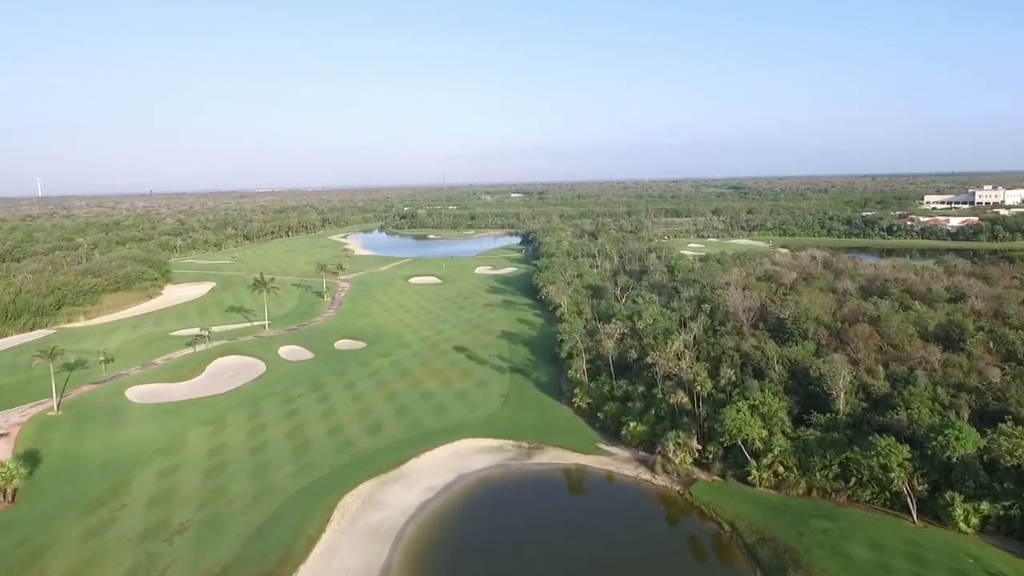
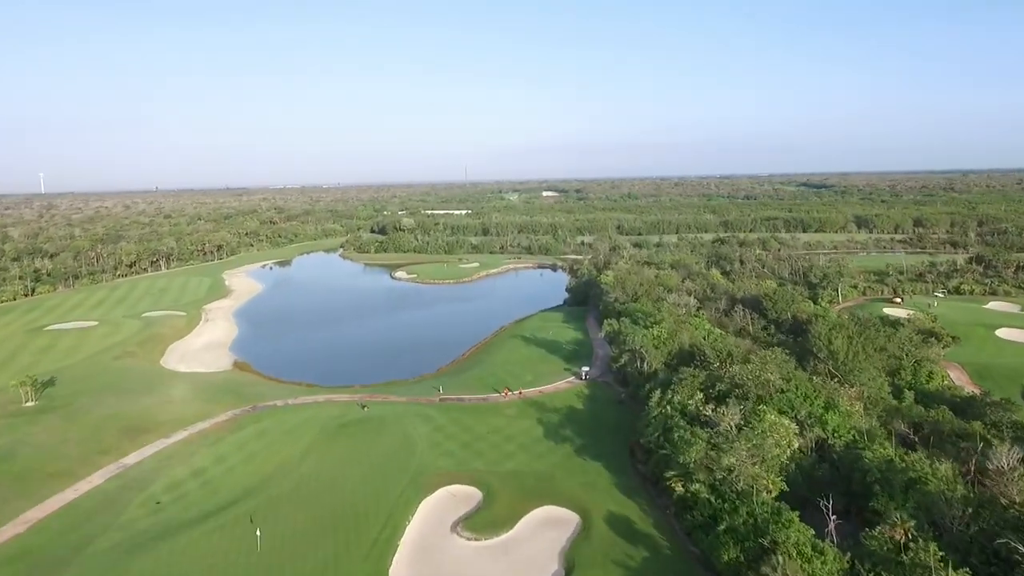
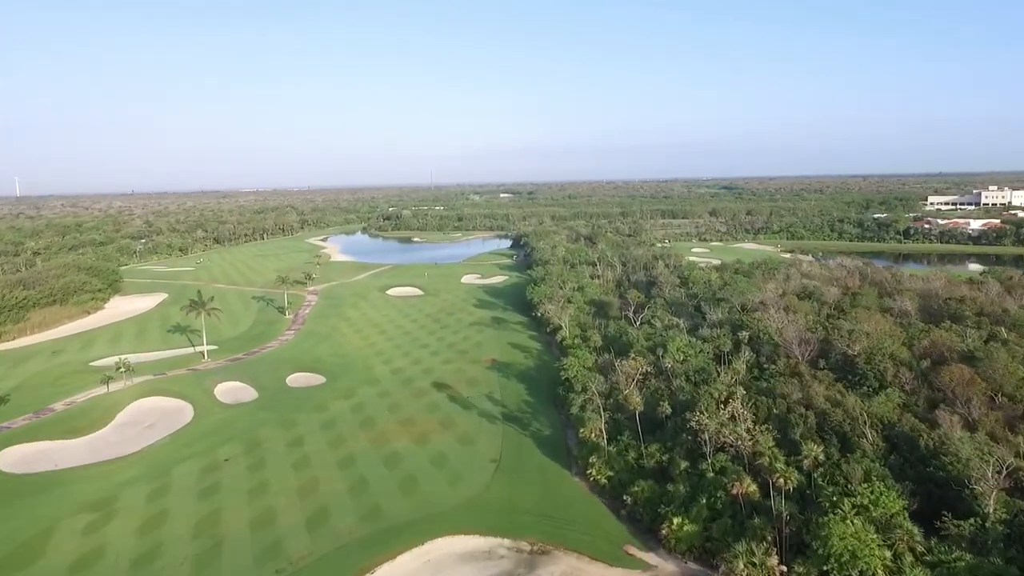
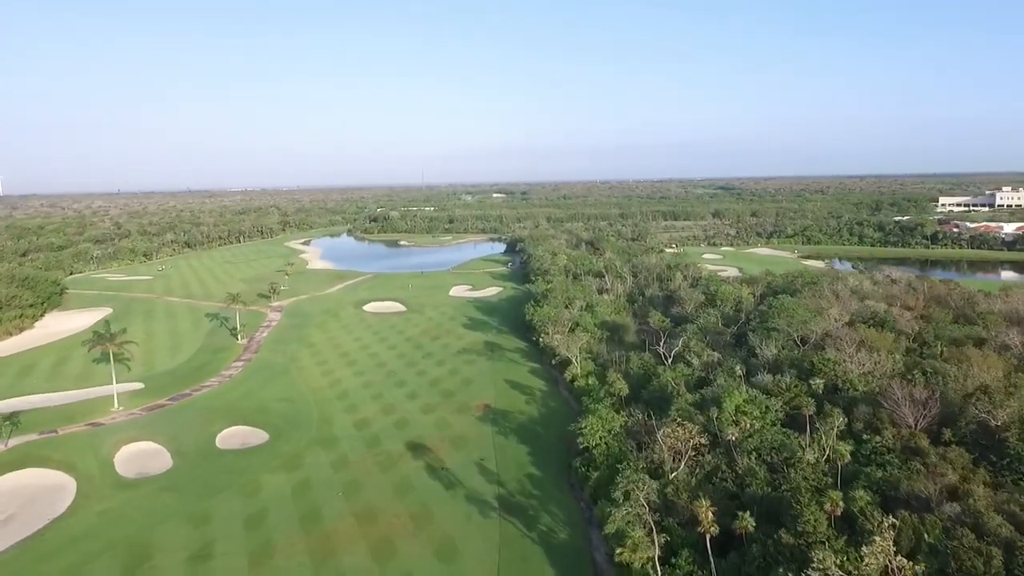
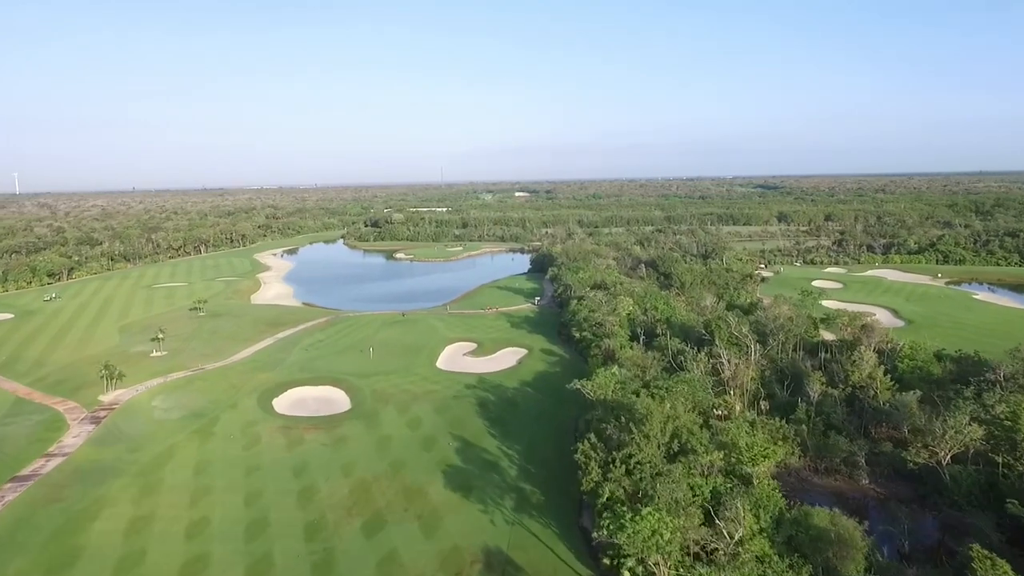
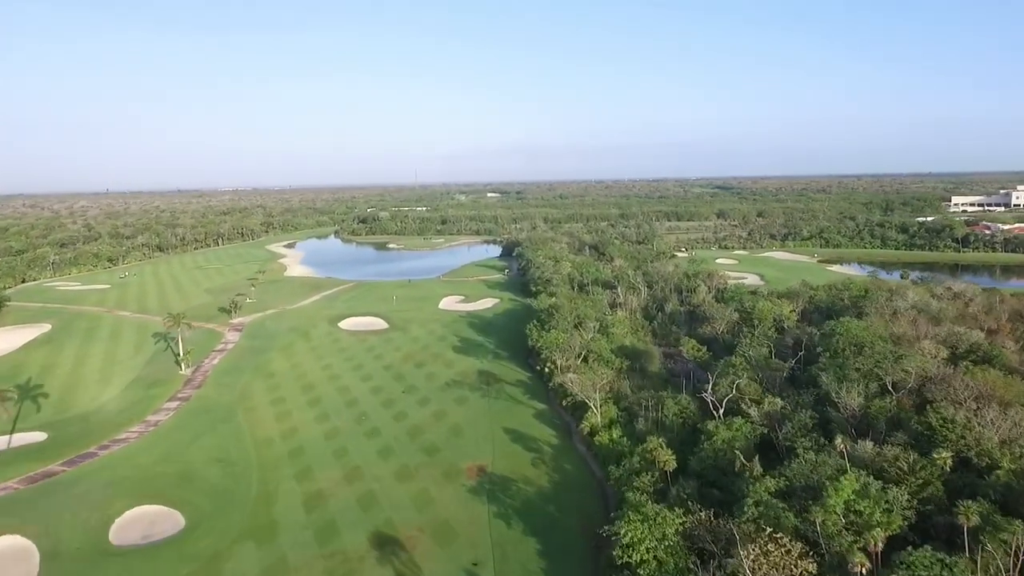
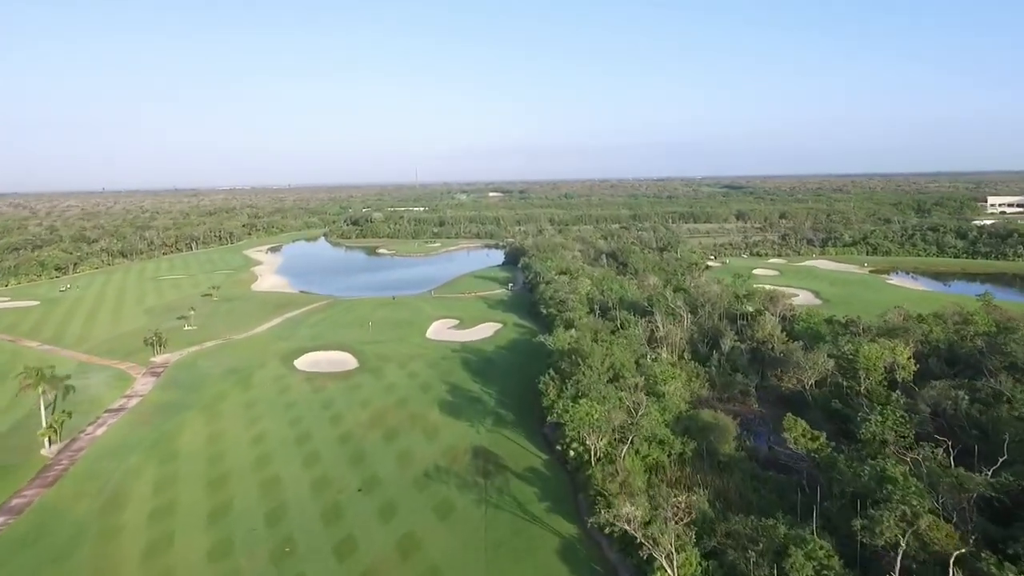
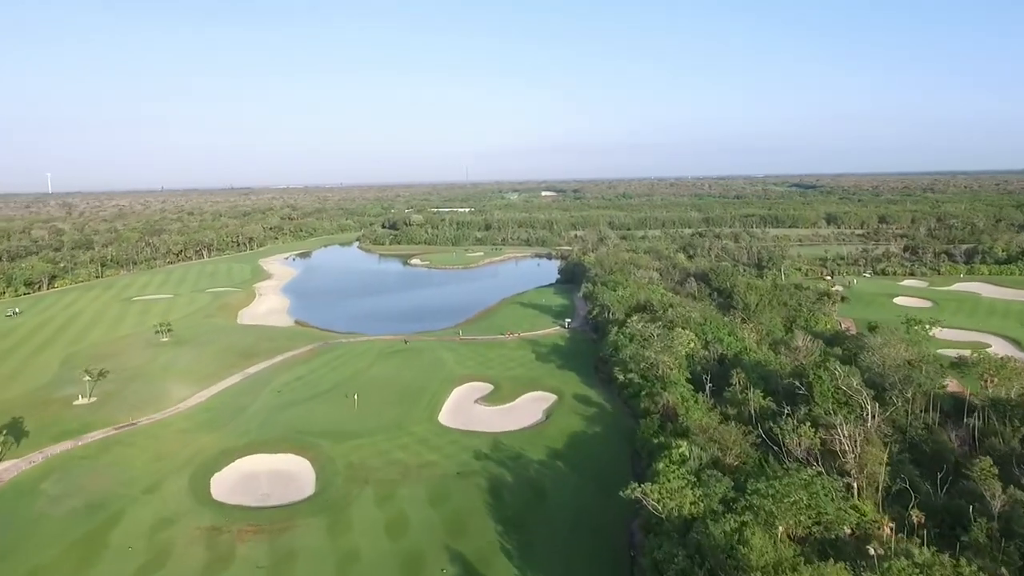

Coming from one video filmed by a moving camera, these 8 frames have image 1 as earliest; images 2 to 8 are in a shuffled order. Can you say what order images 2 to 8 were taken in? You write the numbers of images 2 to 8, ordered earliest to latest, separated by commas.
3, 4, 6, 7, 5, 8, 2
